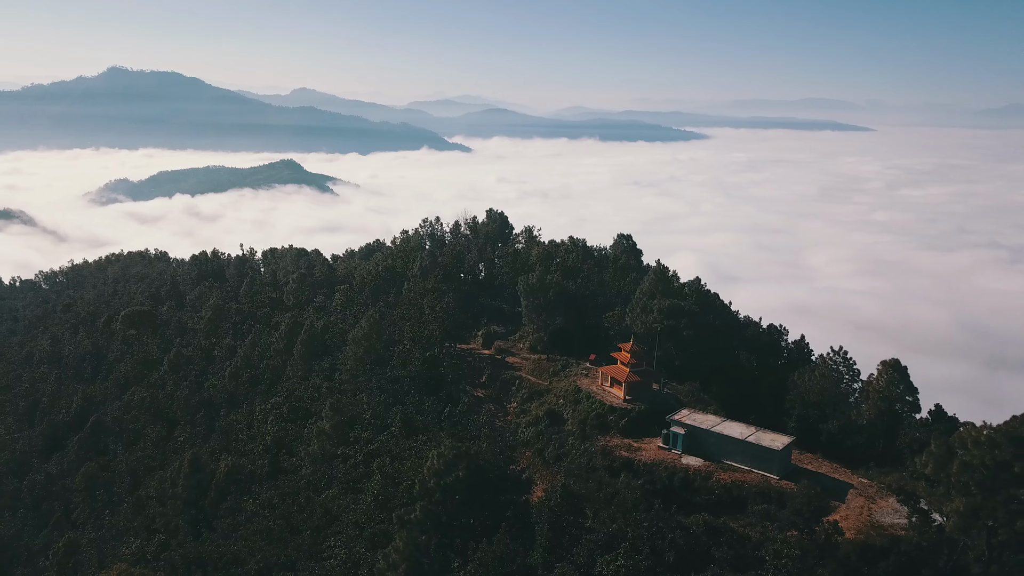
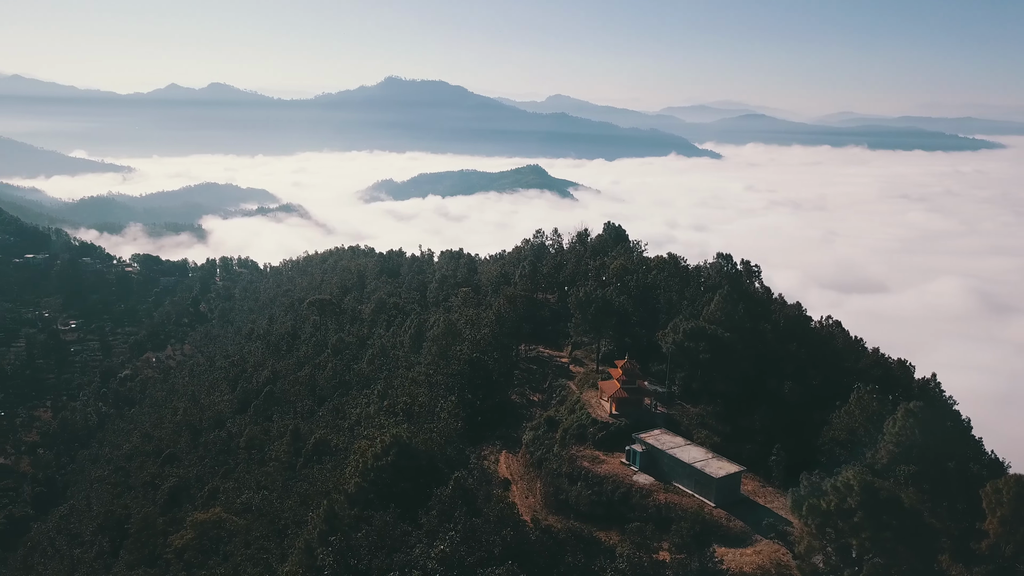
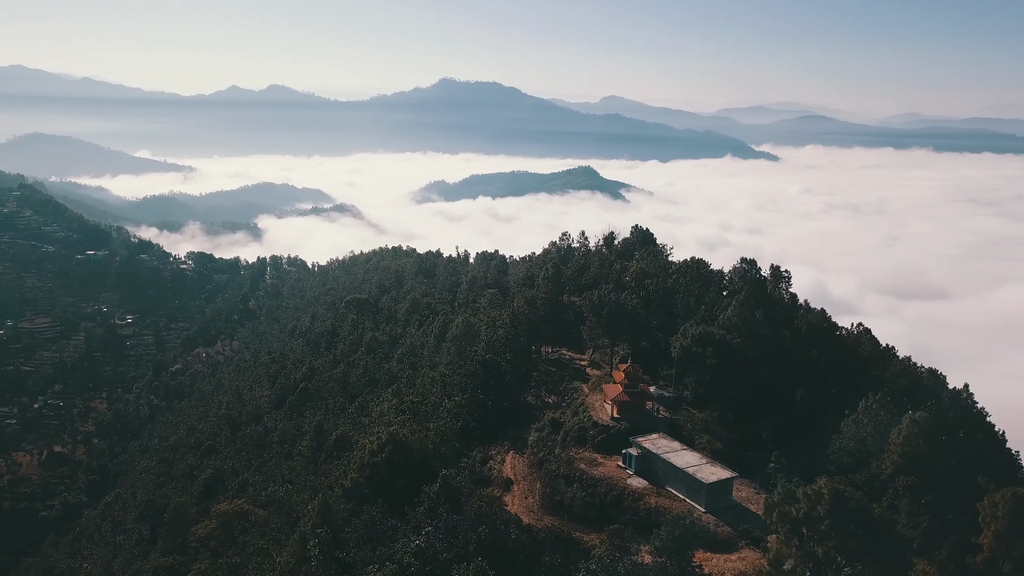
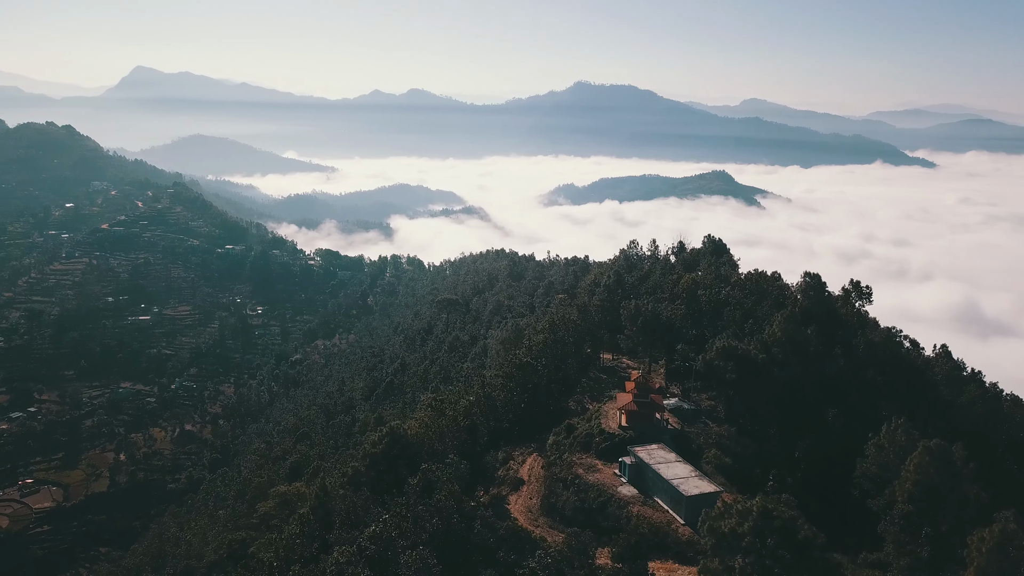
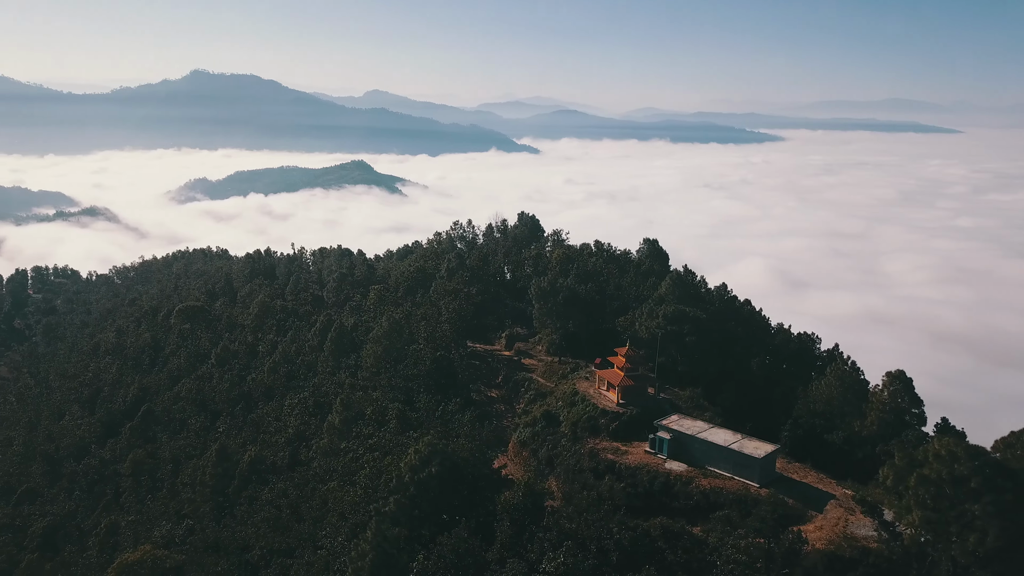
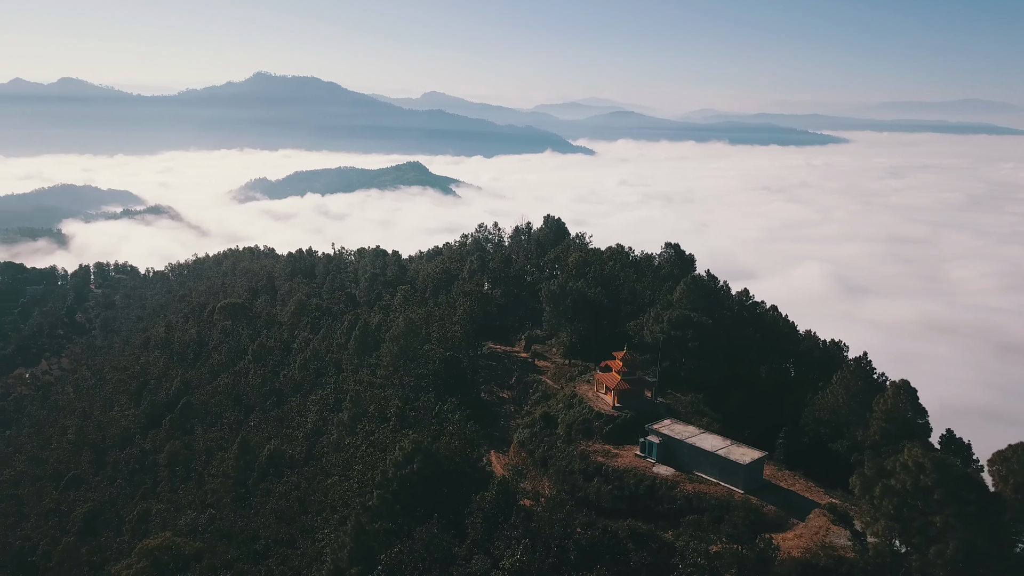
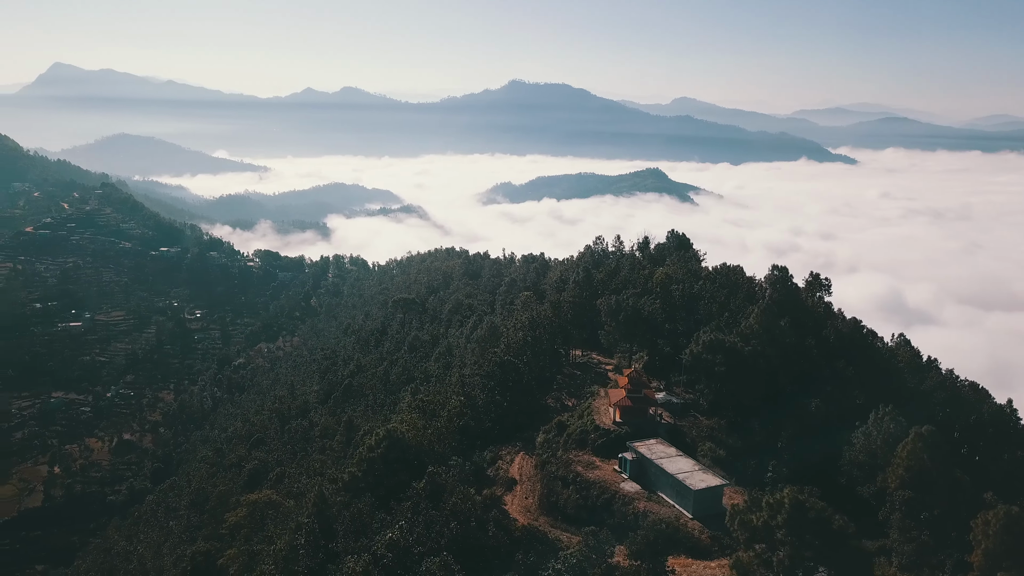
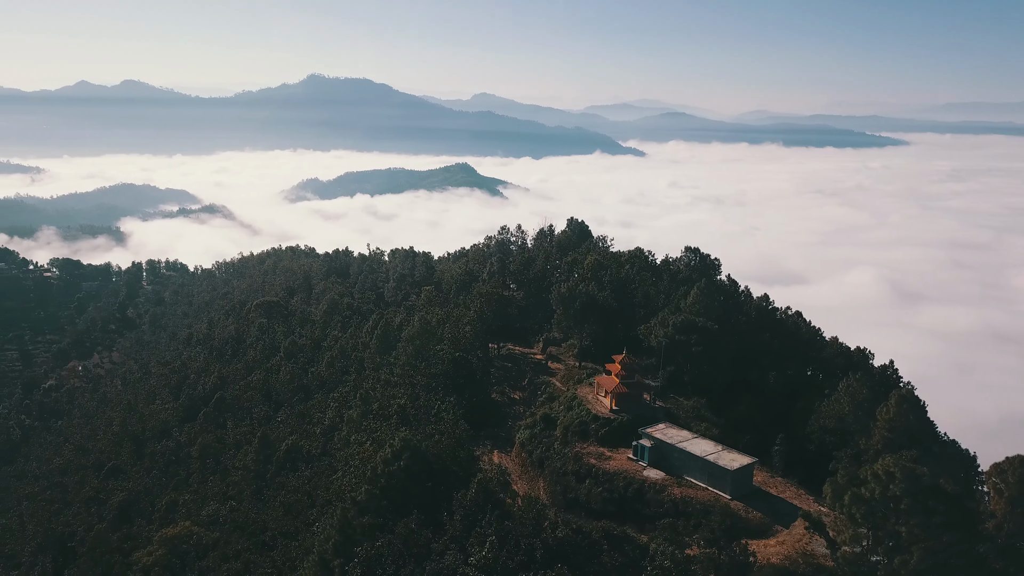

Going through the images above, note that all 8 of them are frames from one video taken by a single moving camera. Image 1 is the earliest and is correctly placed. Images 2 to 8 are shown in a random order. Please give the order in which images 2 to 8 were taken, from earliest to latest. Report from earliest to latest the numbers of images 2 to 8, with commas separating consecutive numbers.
5, 6, 8, 2, 3, 7, 4
